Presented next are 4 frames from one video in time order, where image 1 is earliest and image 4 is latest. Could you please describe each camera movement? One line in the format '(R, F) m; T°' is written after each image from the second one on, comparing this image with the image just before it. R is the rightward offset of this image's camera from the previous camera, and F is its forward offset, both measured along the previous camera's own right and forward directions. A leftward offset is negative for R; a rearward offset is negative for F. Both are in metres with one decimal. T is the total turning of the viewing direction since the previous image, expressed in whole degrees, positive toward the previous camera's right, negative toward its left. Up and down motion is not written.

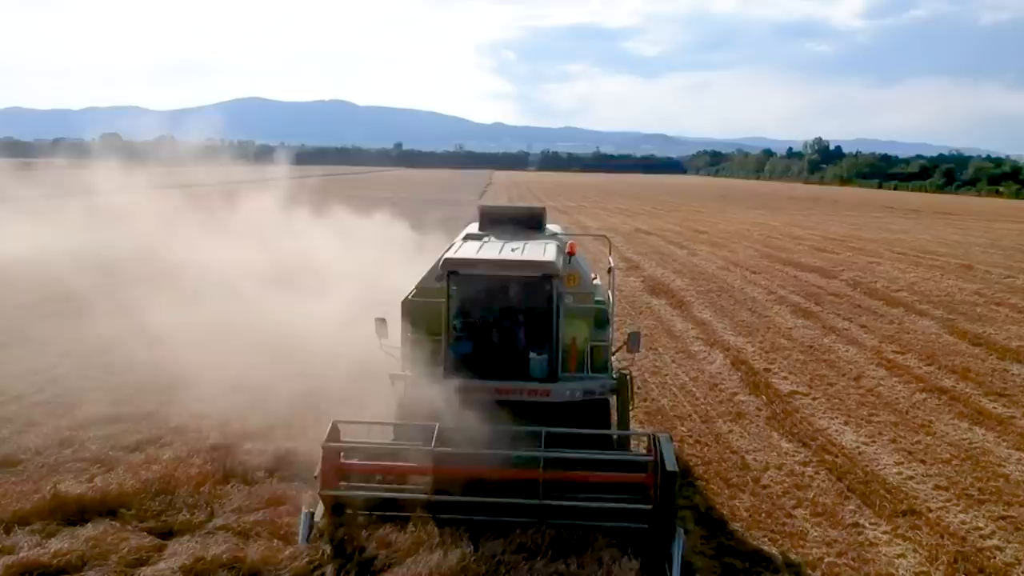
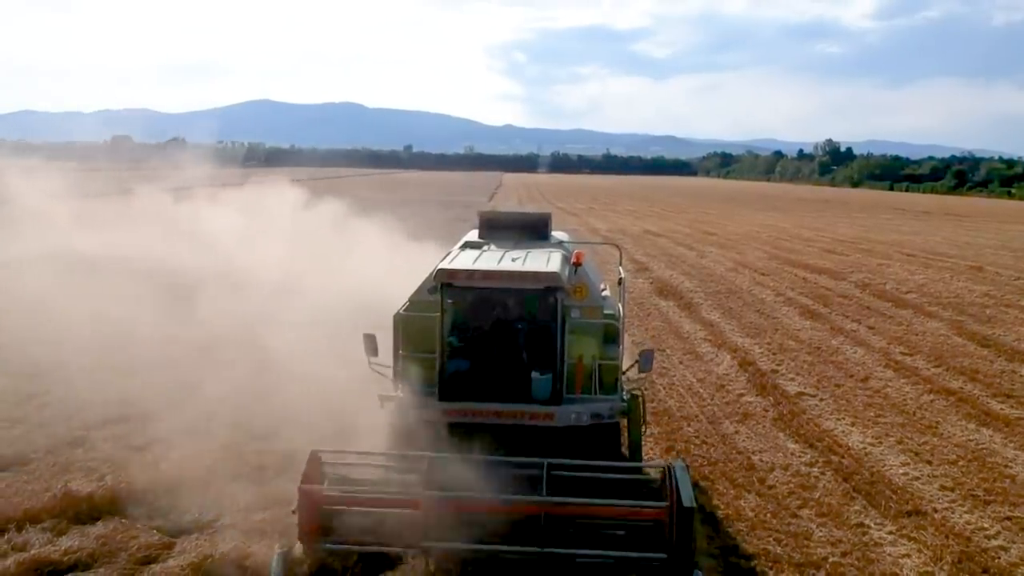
(0.0, 0.0) m; -1°
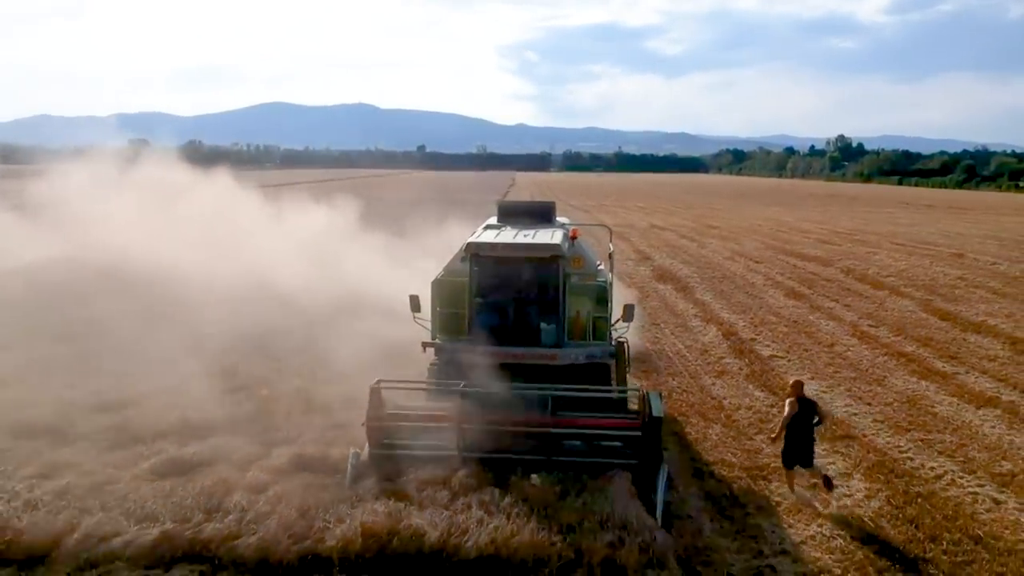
(0.0, -1.9) m; -1°
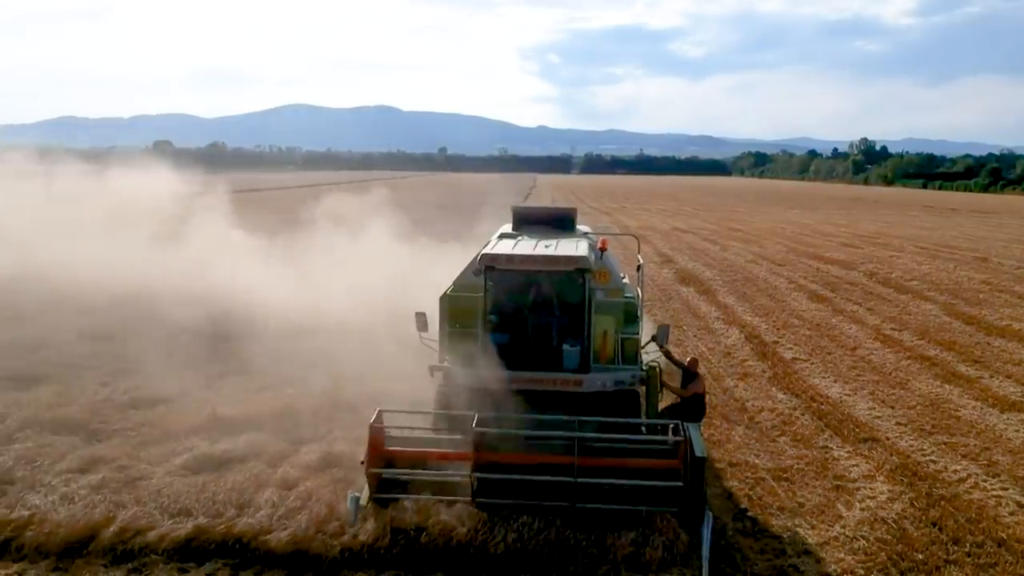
(-0.1, -0.1) m; -1°
